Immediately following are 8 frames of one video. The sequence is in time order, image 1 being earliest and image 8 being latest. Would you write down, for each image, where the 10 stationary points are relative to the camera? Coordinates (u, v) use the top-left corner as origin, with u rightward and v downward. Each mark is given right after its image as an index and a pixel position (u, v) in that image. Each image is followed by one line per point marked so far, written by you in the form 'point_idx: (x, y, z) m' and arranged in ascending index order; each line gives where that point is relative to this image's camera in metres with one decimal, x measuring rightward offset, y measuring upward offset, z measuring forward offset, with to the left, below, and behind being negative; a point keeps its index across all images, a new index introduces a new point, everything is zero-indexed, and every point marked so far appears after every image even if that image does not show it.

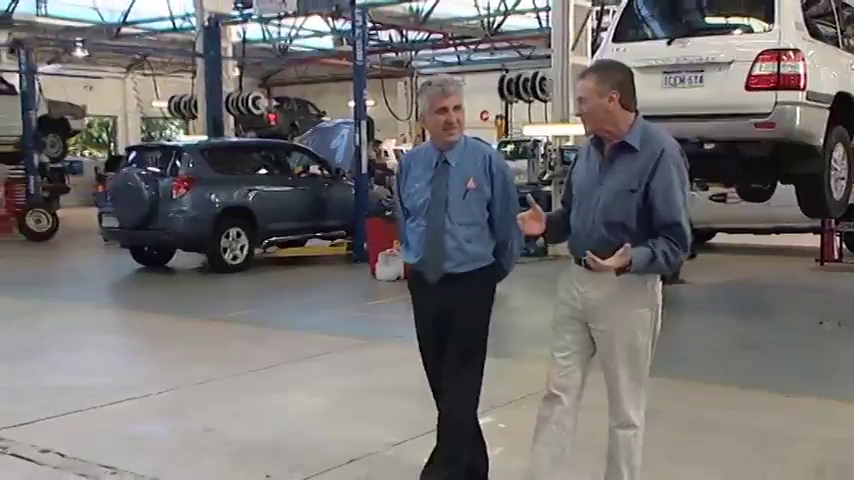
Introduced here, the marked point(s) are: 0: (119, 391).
0: (-1.8, -0.9, +4.6) m
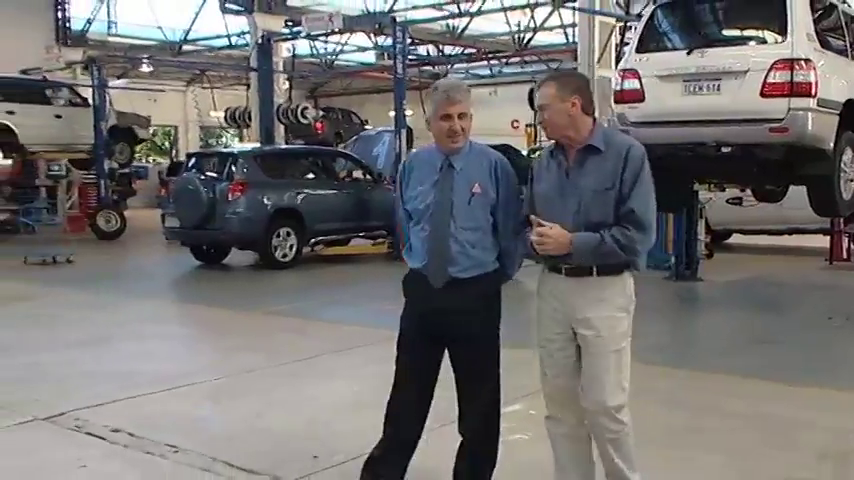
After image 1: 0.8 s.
0: (-1.6, -0.9, +5.1) m
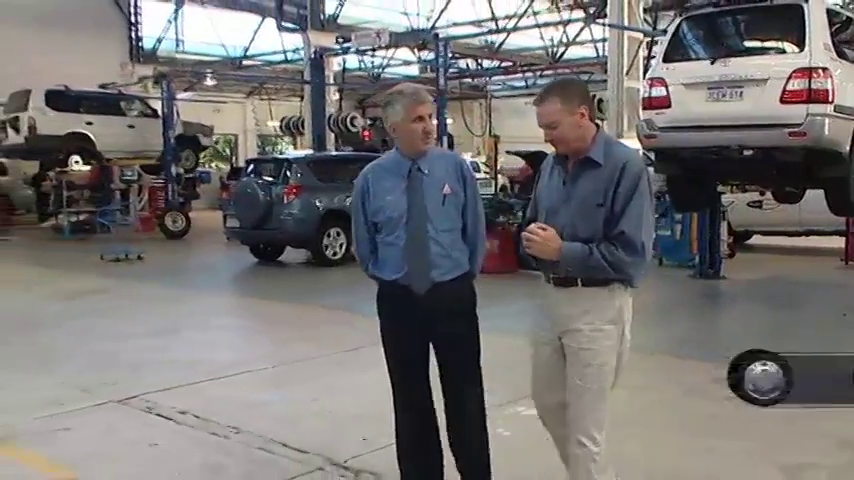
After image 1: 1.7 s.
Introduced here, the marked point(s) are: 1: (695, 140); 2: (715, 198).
0: (-1.3, -0.9, +5.7) m
1: (+2.0, +0.8, +6.0) m
2: (+2.5, +0.4, +6.9) m
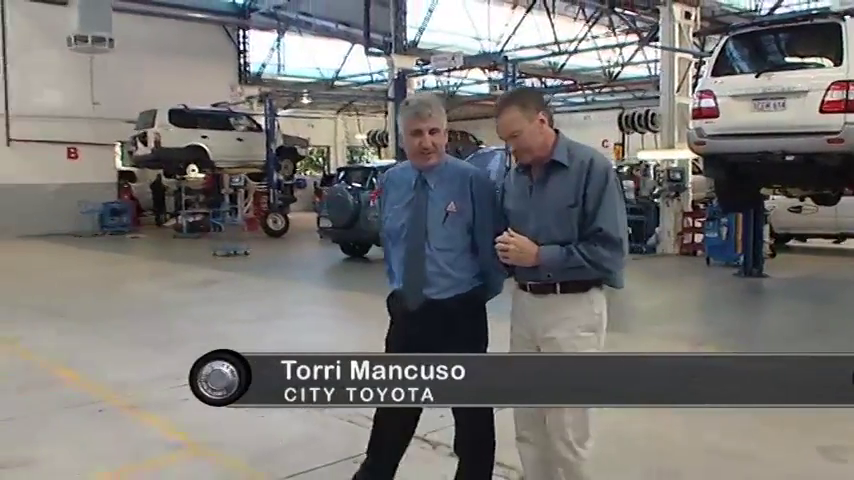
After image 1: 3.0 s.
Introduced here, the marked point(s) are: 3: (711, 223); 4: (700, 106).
0: (-0.8, -0.9, +6.6) m
1: (+2.6, +0.8, +6.5) m
2: (+3.2, +0.4, +7.4) m
3: (+3.0, +0.2, +8.4) m
4: (+2.4, +1.2, +6.7) m
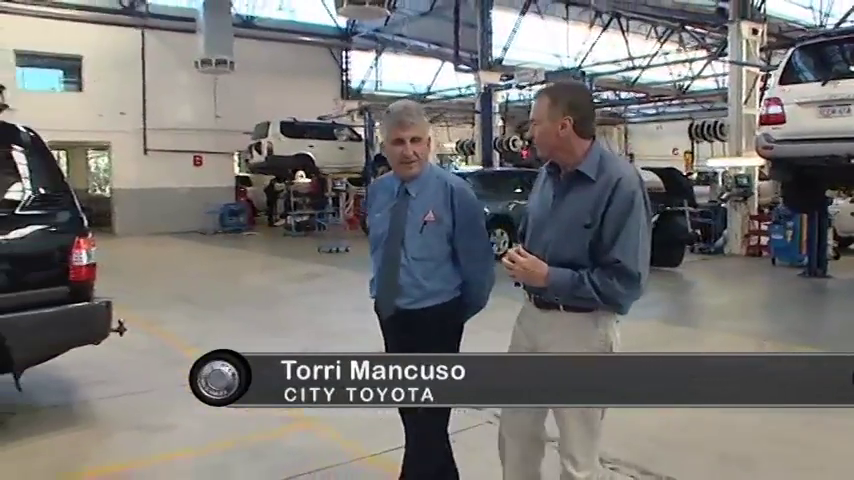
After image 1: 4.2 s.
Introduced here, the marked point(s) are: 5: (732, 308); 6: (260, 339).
0: (0.0, -0.9, +7.4) m
1: (+3.4, +0.8, +6.9) m
2: (+4.0, +0.3, +7.7) m
3: (+4.0, +0.2, +8.7) m
4: (+3.1, +1.1, +7.2) m
5: (+2.9, -0.6, +7.3) m
6: (-1.6, -0.9, +7.2) m
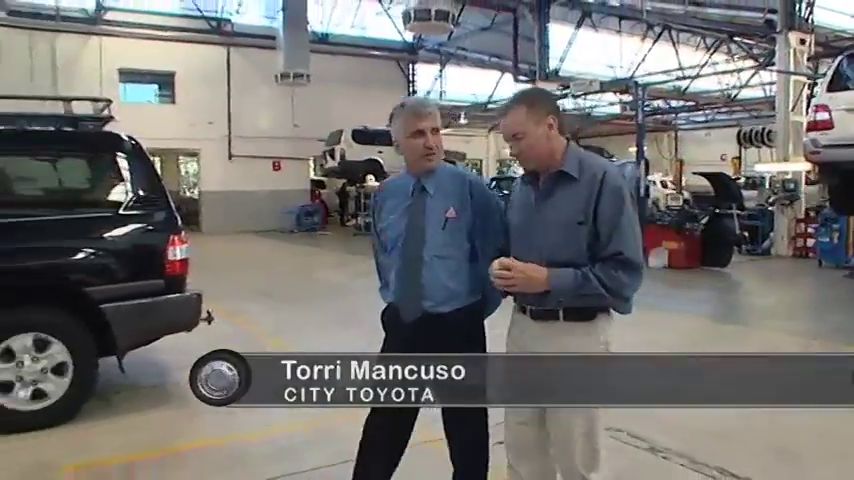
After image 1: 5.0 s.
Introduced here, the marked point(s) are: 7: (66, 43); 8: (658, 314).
0: (+0.6, -0.9, +7.9) m
1: (+3.9, +0.7, +7.2) m
2: (+4.6, +0.3, +7.9) m
3: (+4.7, +0.1, +8.9) m
4: (+3.7, +1.1, +7.4) m
5: (+3.4, -0.7, +7.6) m
6: (-1.0, -0.9, +7.9) m
7: (-7.4, +4.1, +16.3) m
8: (+2.3, -0.7, +7.8) m
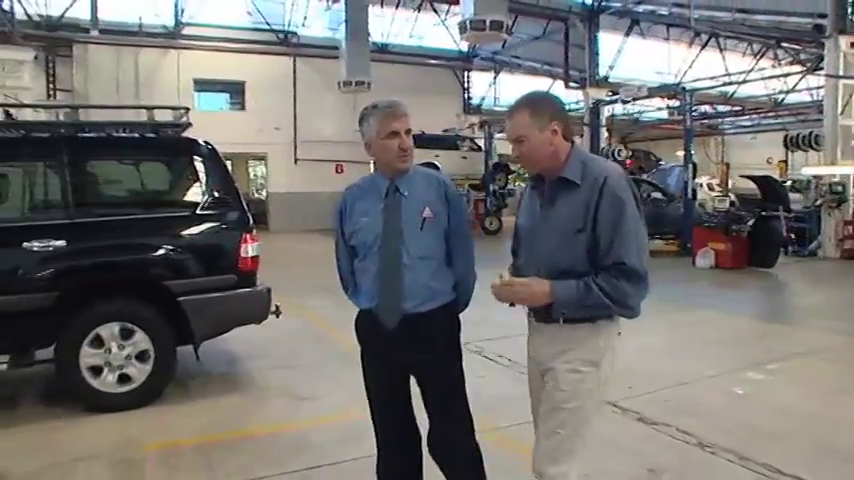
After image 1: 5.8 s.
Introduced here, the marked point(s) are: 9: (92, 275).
0: (+1.1, -0.9, +8.3) m
1: (+4.4, +0.7, +7.3) m
2: (+5.2, +0.3, +8.0) m
3: (+5.3, +0.1, +9.0) m
4: (+4.2, +1.1, +7.6) m
5: (+3.9, -0.7, +7.7) m
6: (-0.4, -0.9, +8.4) m
7: (-6.2, +4.1, +17.3) m
8: (+2.8, -0.8, +8.0) m
9: (-2.2, -0.2, +5.0) m
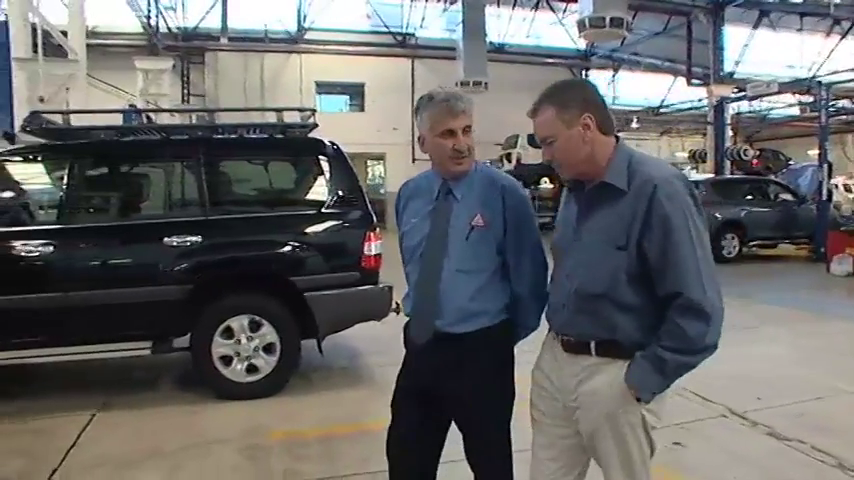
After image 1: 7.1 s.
0: (+2.3, -0.9, +8.1) m
1: (+5.5, +0.7, +6.7) m
2: (+6.3, +0.2, +7.2) m
3: (+6.6, 0.0, +8.2) m
4: (+5.3, +1.0, +6.9) m
5: (+5.1, -0.7, +7.1) m
6: (+0.8, -0.9, +8.4) m
7: (-3.6, +4.2, +18.0) m
8: (+4.0, -0.8, +7.6) m
9: (-1.4, -0.2, +5.2) m
